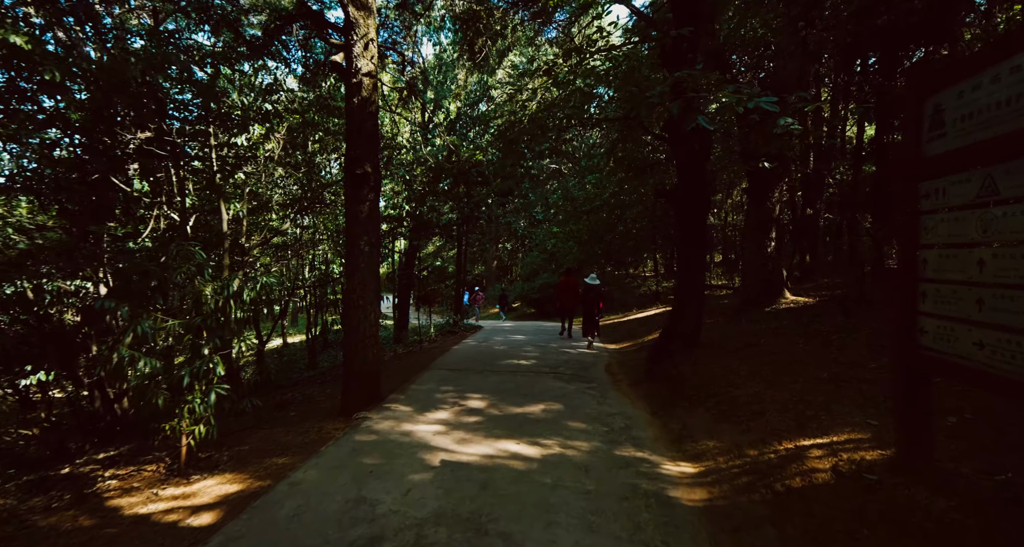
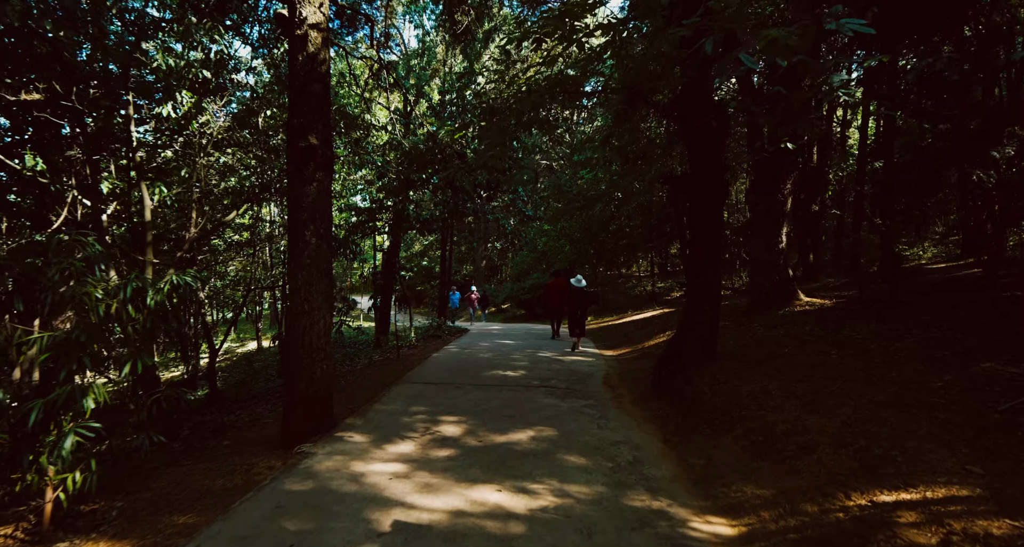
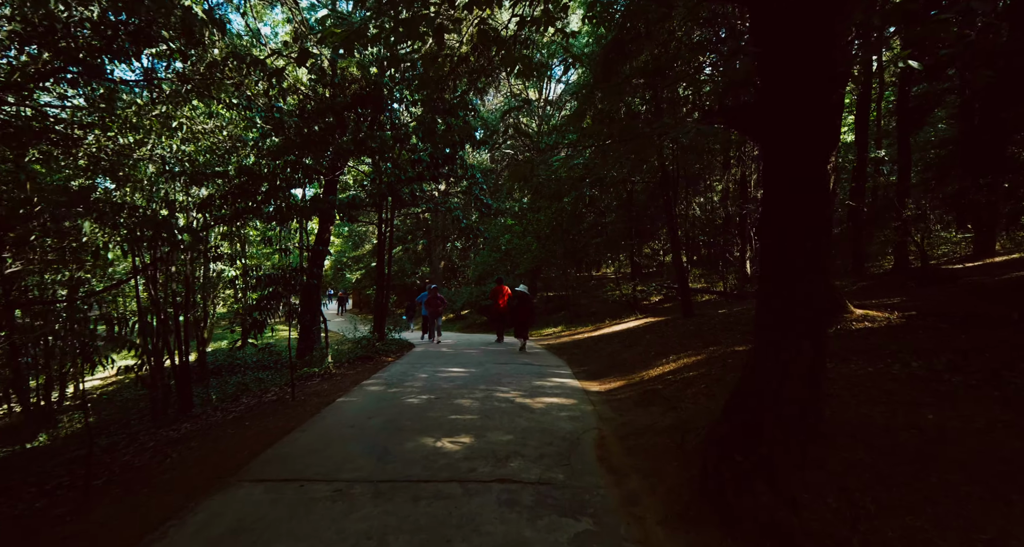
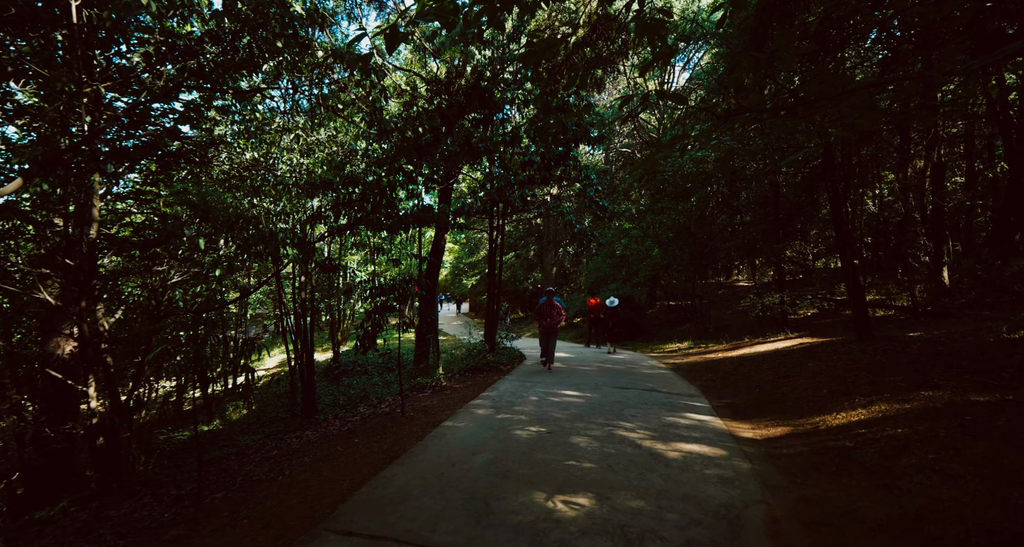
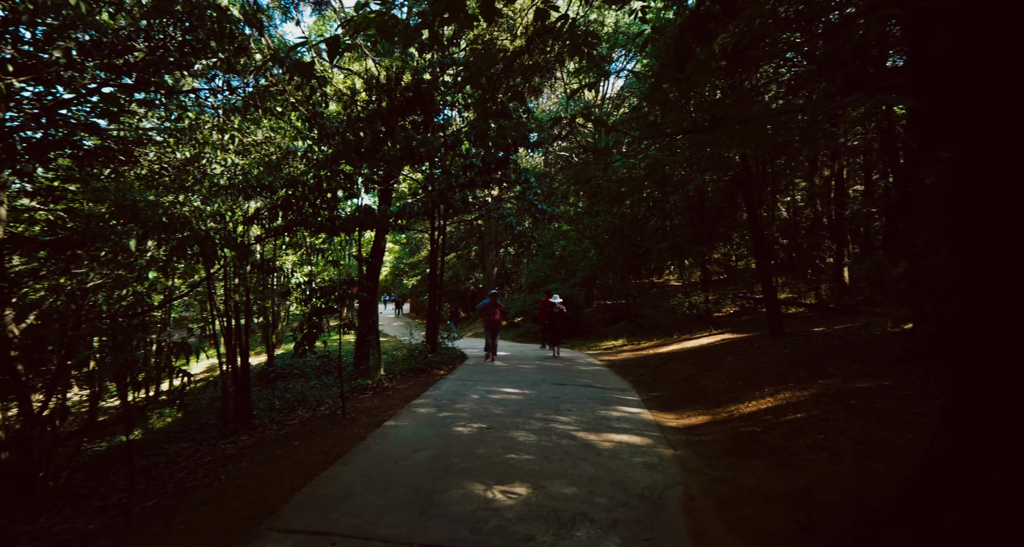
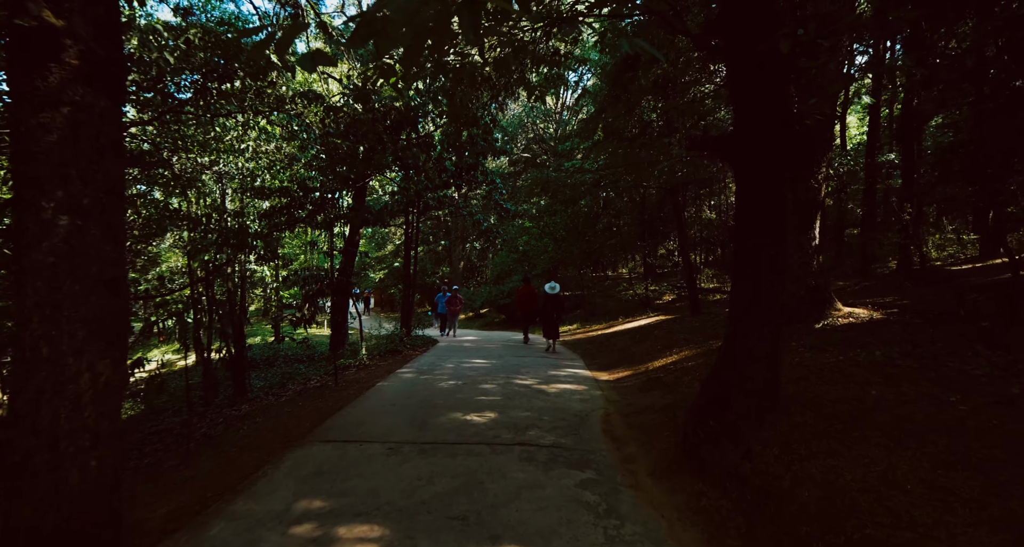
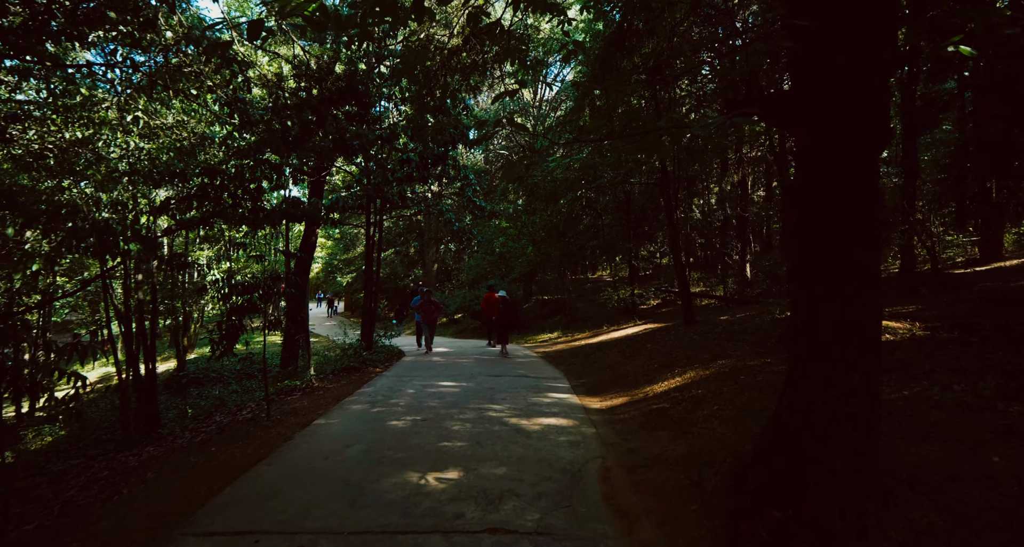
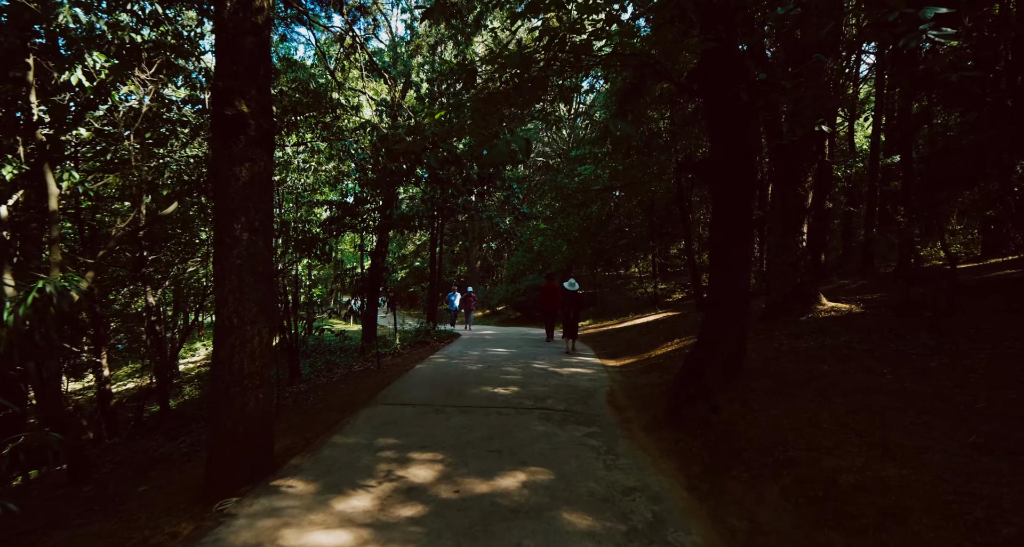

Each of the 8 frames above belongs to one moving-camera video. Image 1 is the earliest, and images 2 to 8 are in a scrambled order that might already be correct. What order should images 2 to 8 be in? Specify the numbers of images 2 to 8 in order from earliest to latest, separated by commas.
2, 8, 6, 3, 7, 5, 4
